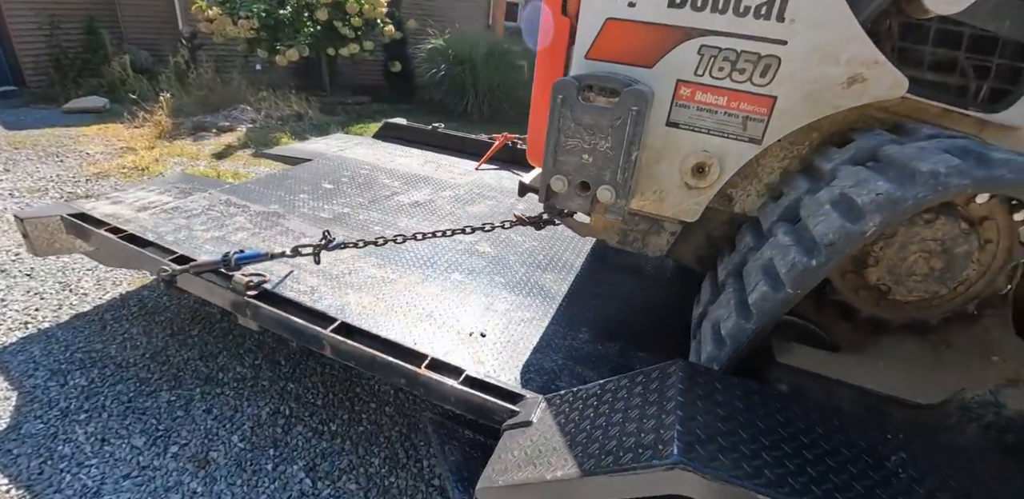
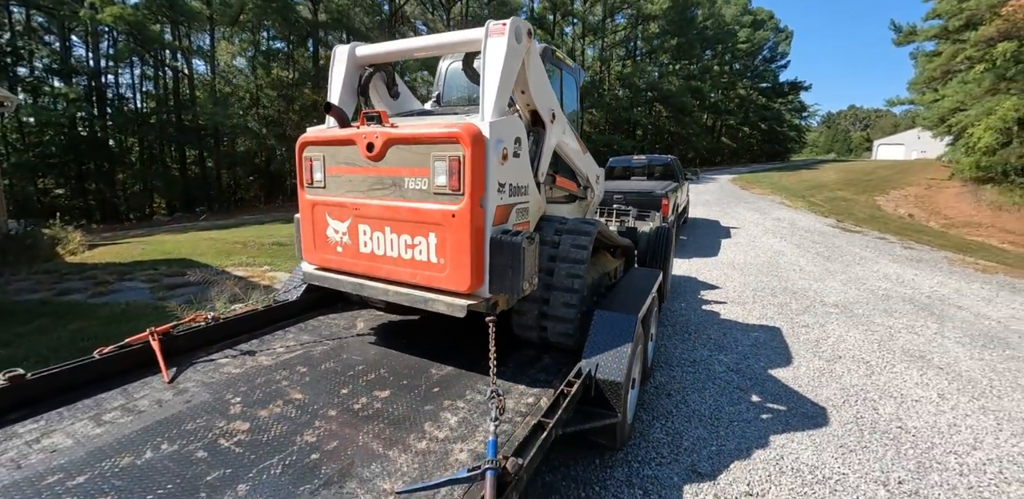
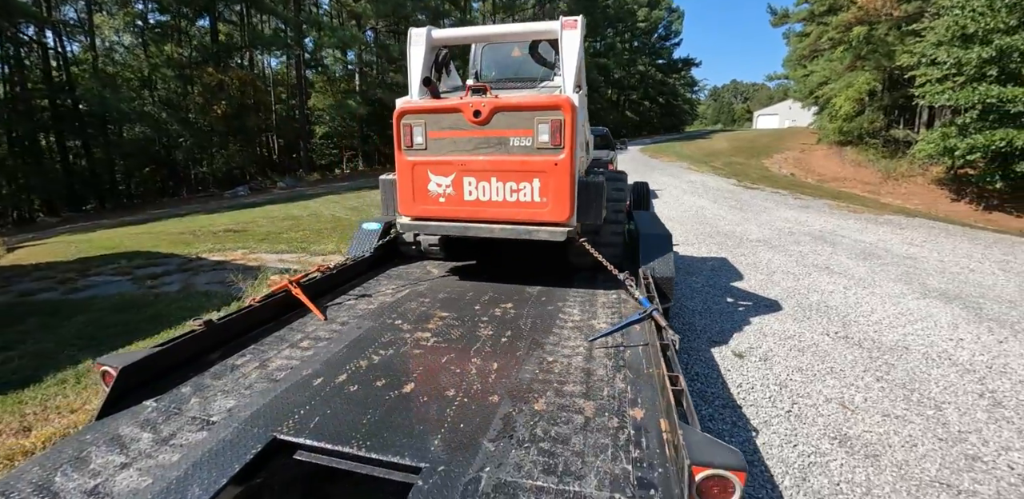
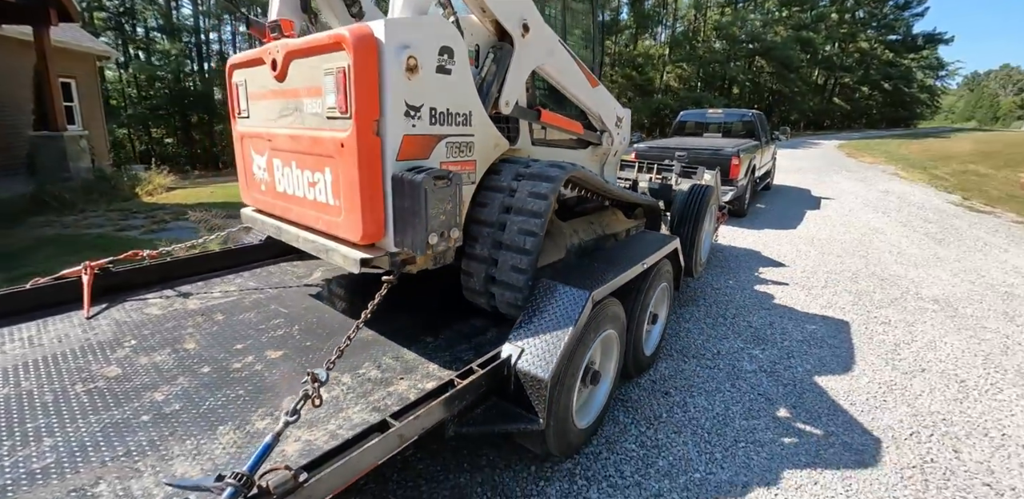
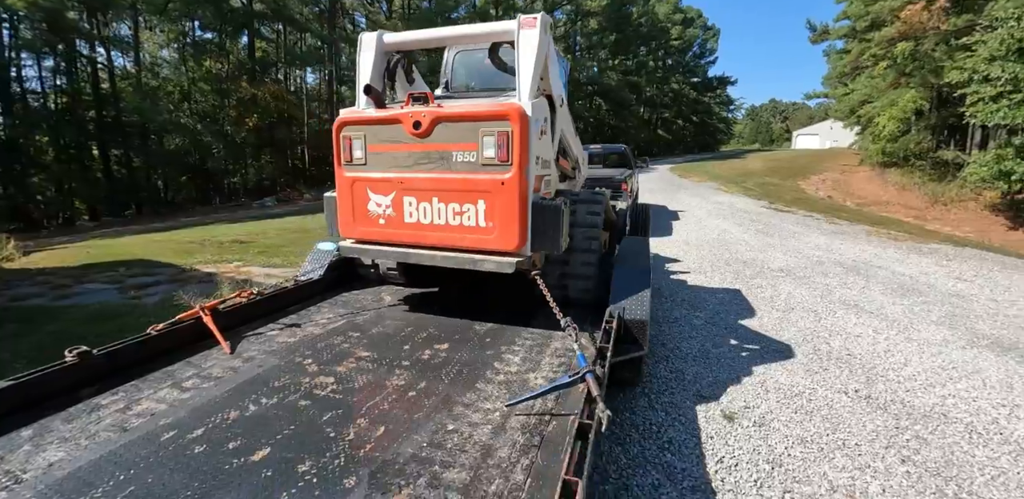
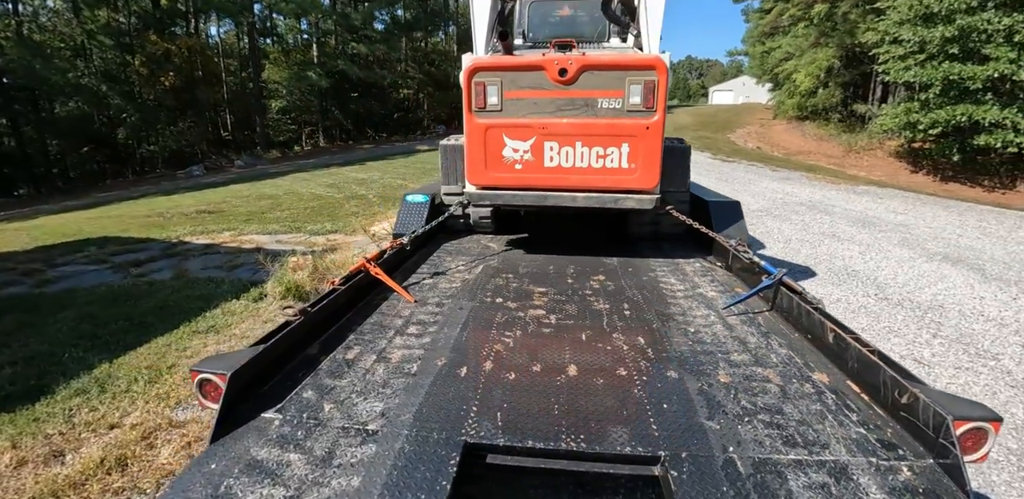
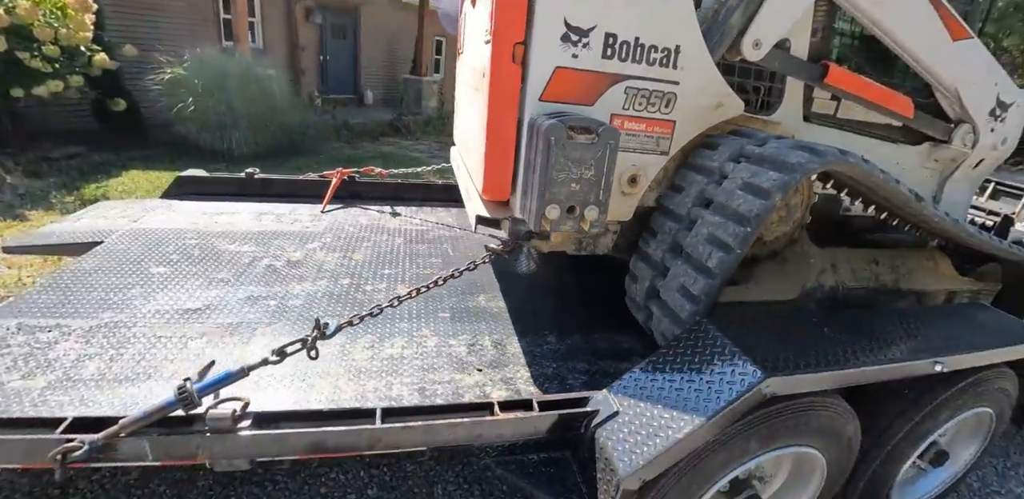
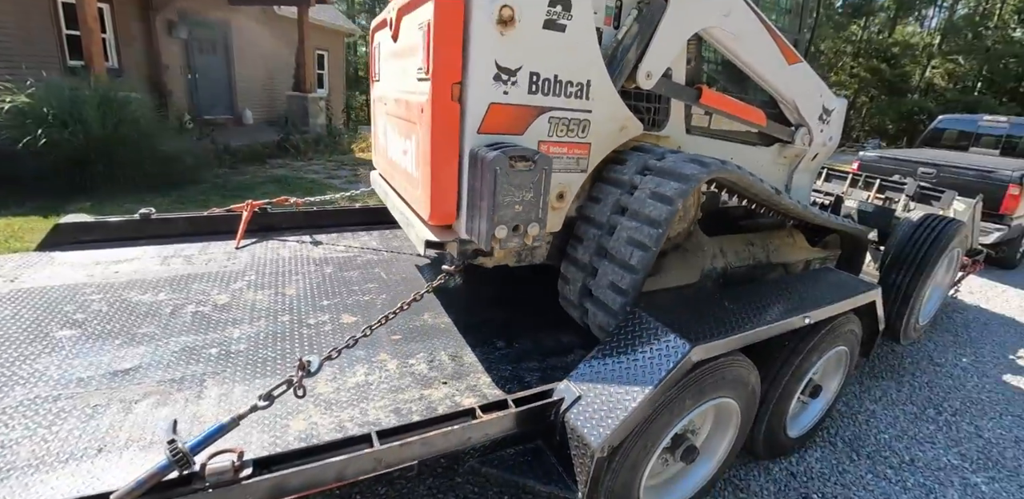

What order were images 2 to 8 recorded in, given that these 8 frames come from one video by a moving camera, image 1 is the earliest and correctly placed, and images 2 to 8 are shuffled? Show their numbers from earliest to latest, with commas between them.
7, 8, 4, 2, 5, 3, 6
